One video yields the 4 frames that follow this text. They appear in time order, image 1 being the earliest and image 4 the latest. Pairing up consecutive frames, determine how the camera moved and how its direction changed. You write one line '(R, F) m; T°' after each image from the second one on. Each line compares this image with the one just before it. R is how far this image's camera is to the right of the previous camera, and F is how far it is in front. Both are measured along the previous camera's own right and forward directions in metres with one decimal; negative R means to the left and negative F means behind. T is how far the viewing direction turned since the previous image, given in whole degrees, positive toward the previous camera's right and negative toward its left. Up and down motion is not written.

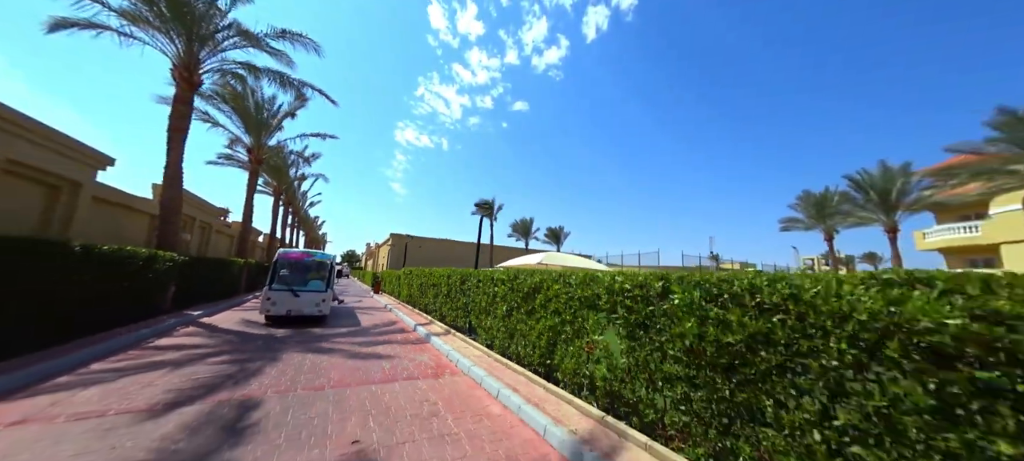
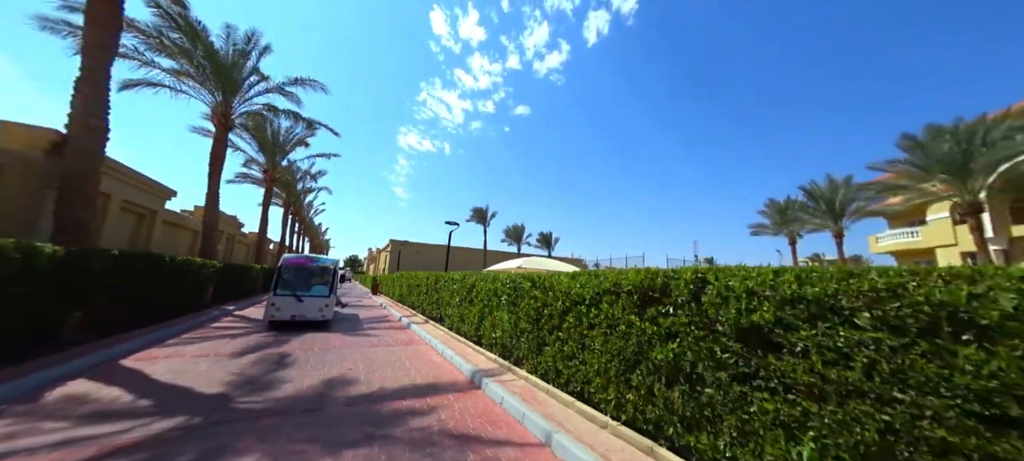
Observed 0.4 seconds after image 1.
(+1.9, -3.6) m; 0°
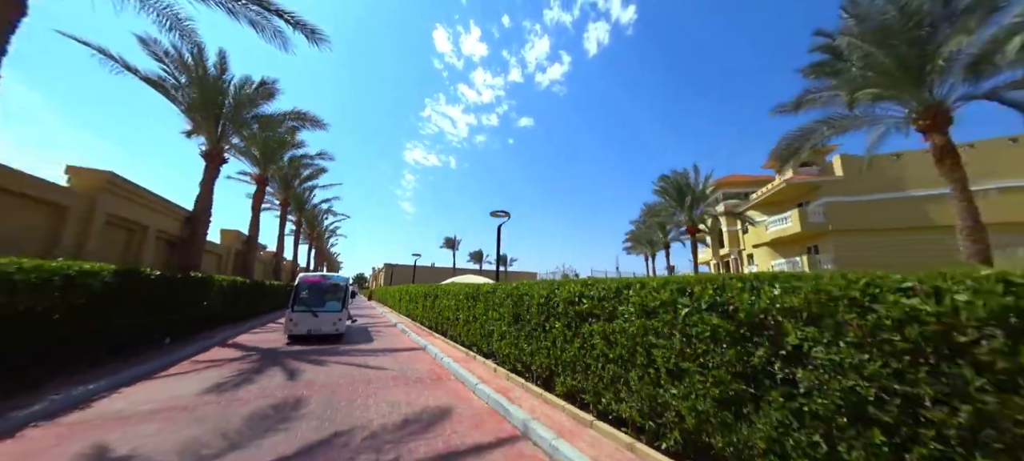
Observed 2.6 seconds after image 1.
(+11.0, -21.3) m; -1°
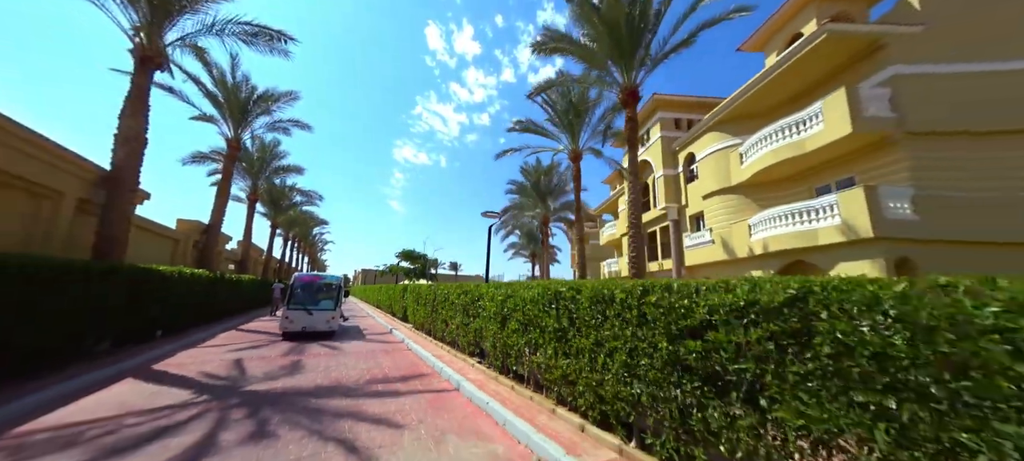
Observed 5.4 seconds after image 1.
(+11.4, -23.3) m; +2°
